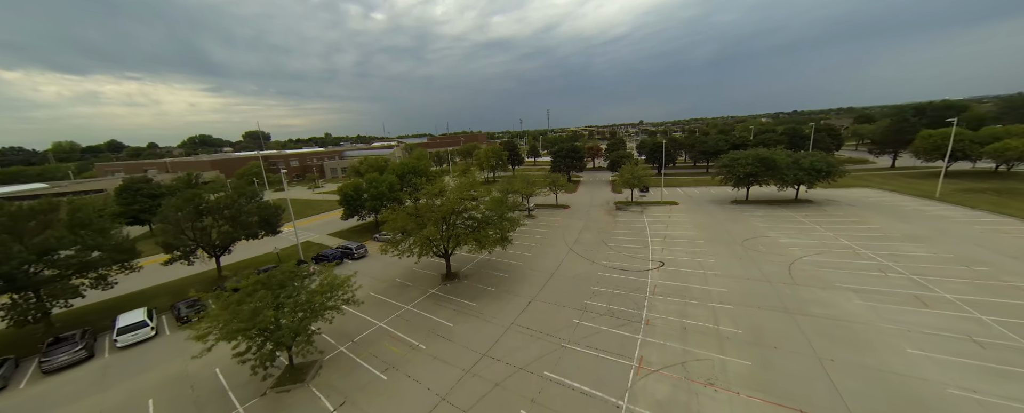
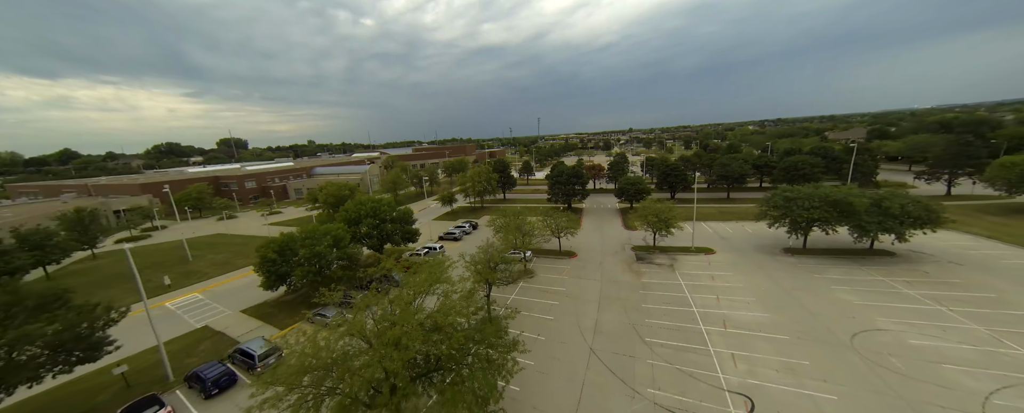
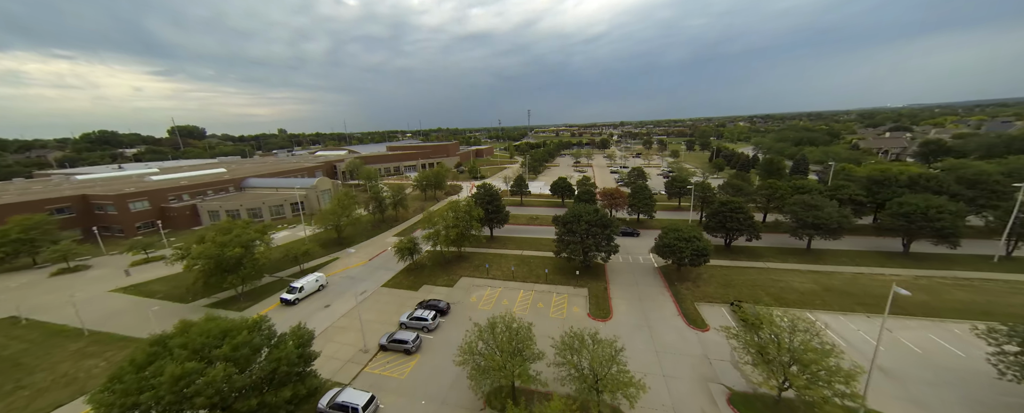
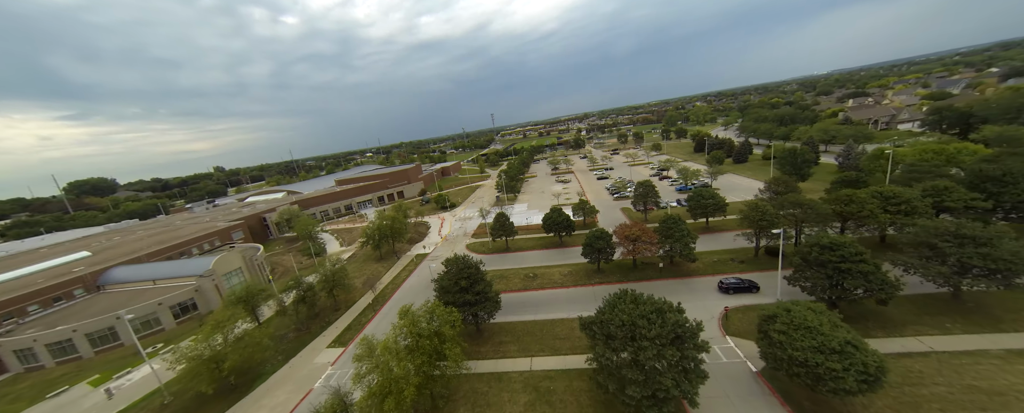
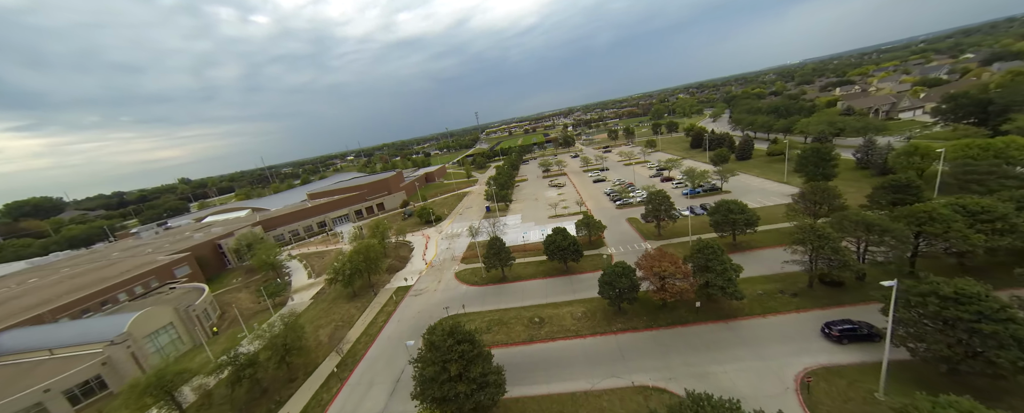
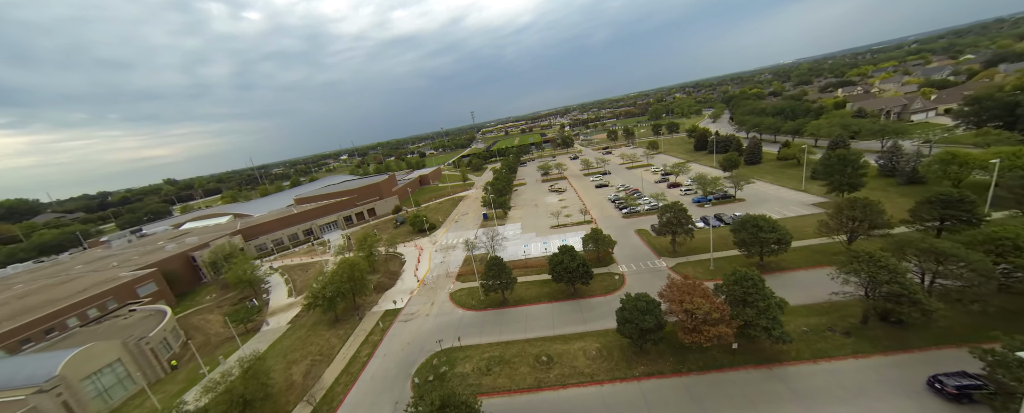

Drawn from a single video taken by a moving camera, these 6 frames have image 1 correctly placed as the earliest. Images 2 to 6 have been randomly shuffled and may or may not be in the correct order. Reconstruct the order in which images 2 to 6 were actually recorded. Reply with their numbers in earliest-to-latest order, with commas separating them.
2, 3, 4, 5, 6
